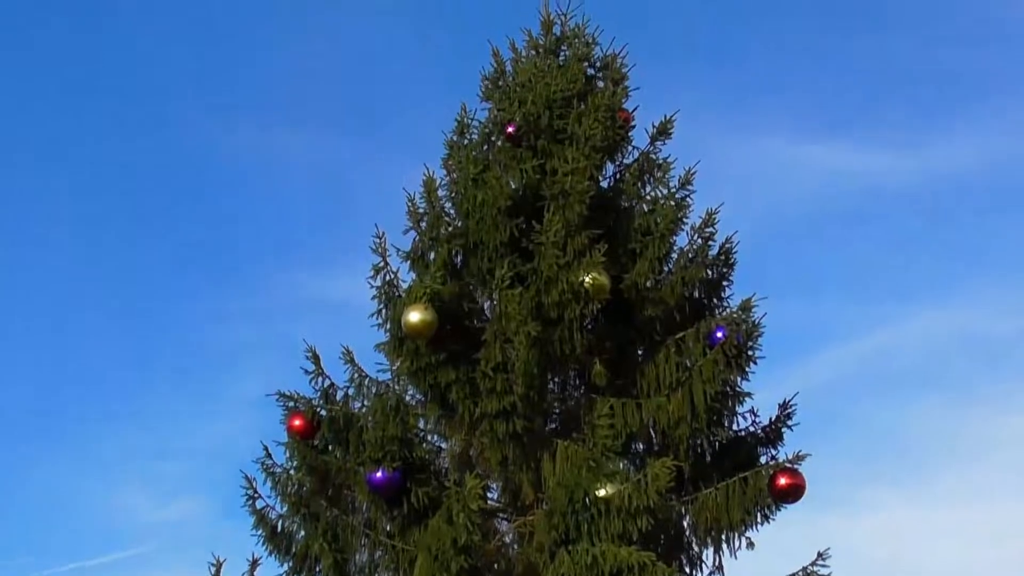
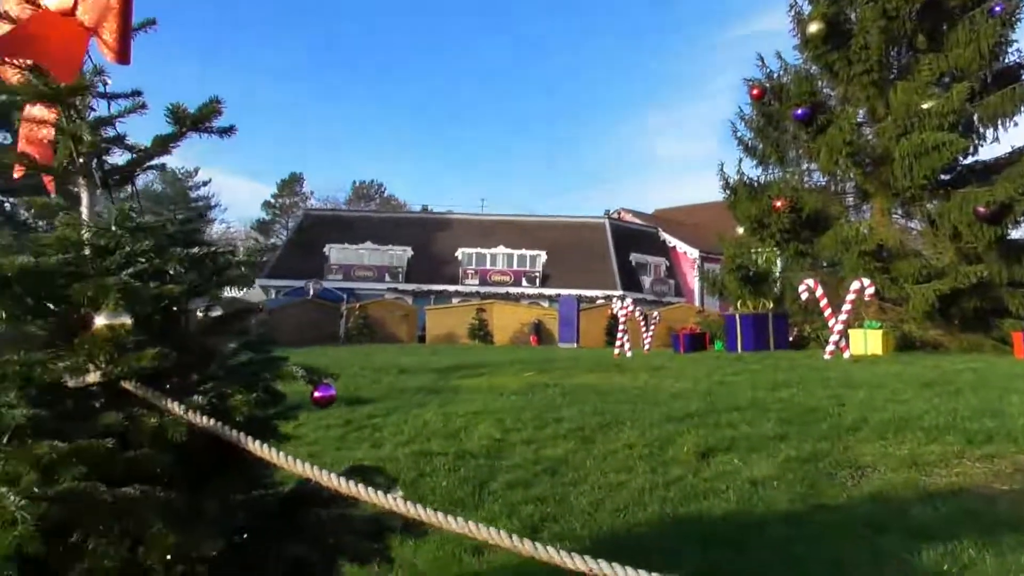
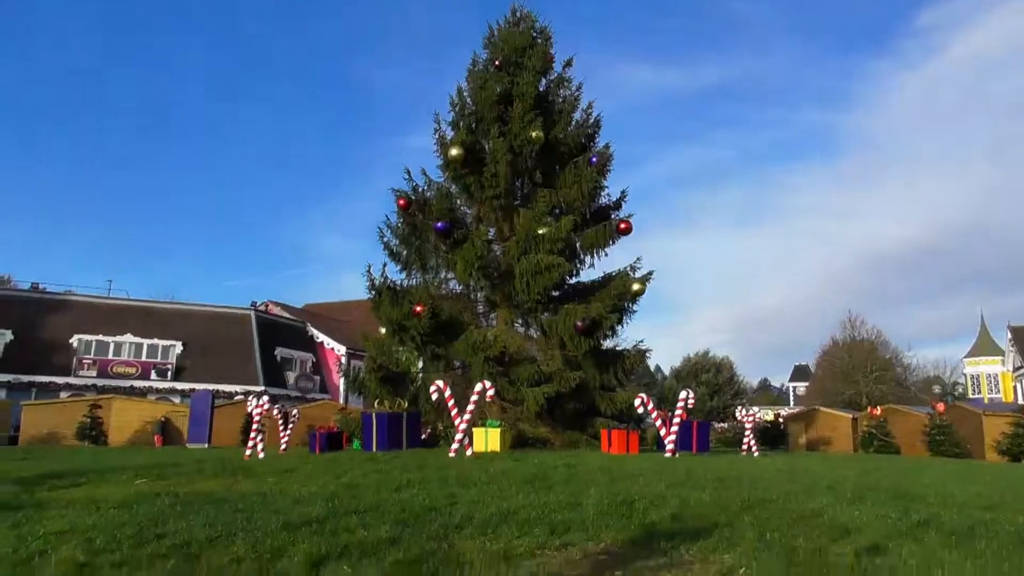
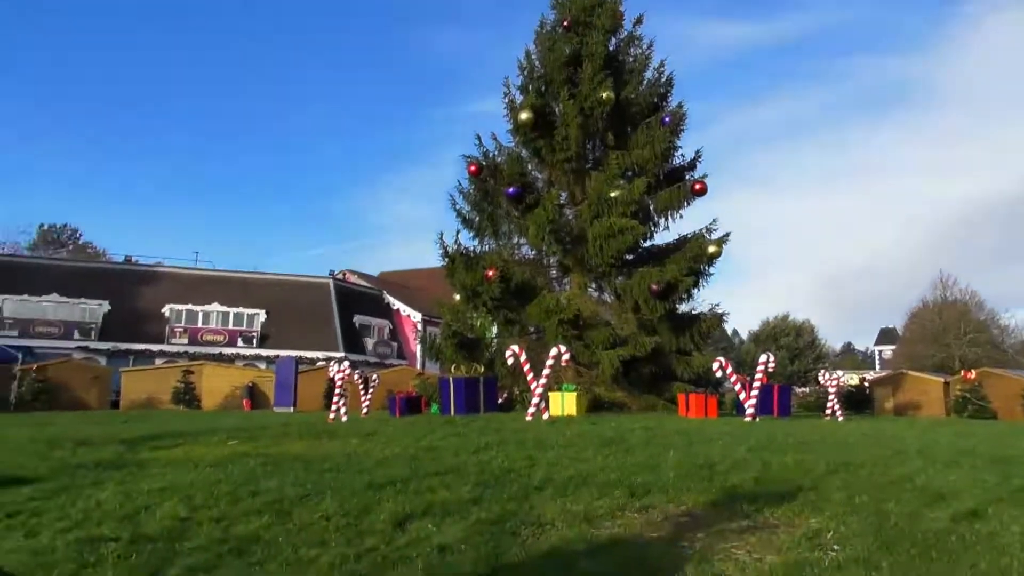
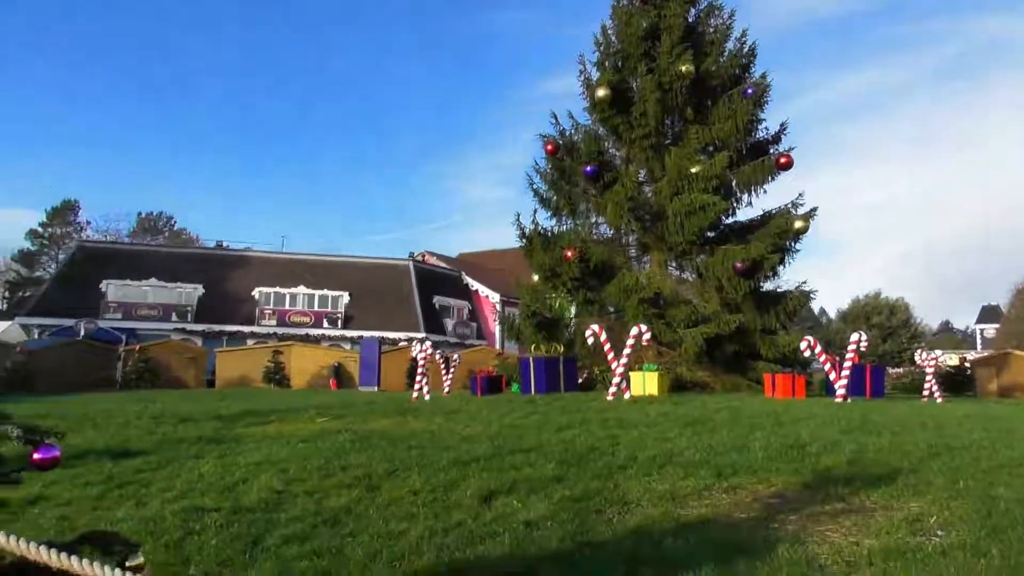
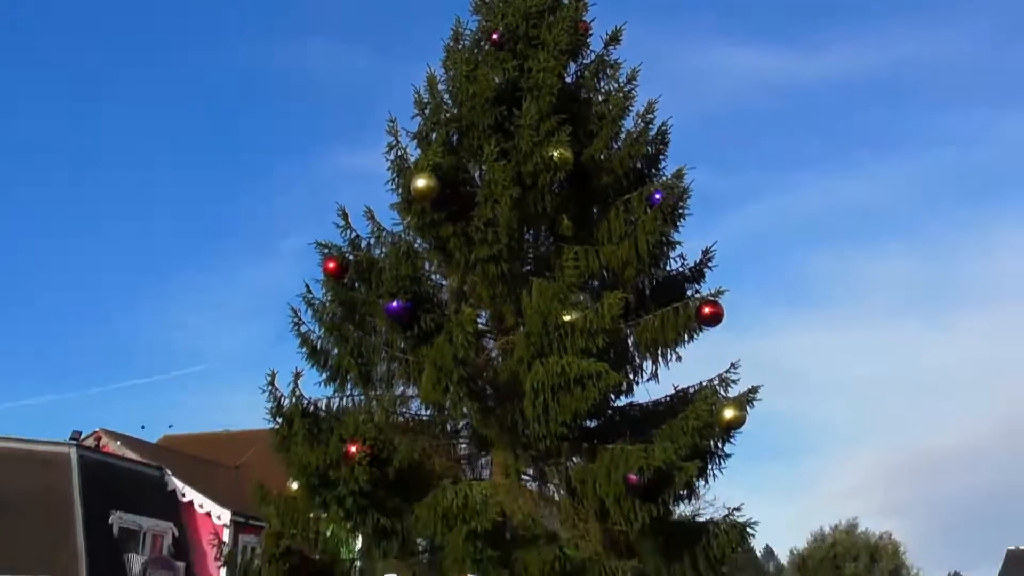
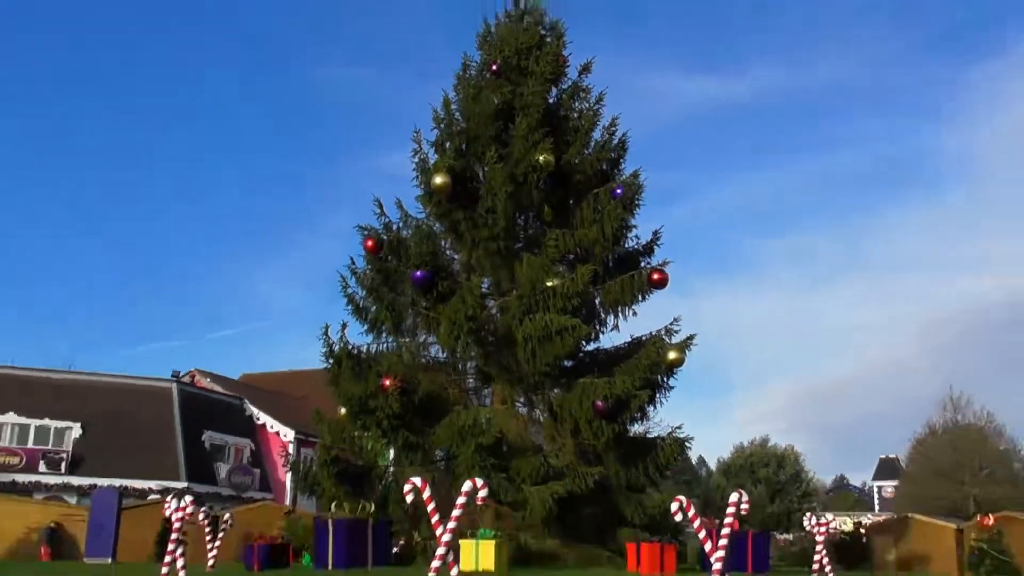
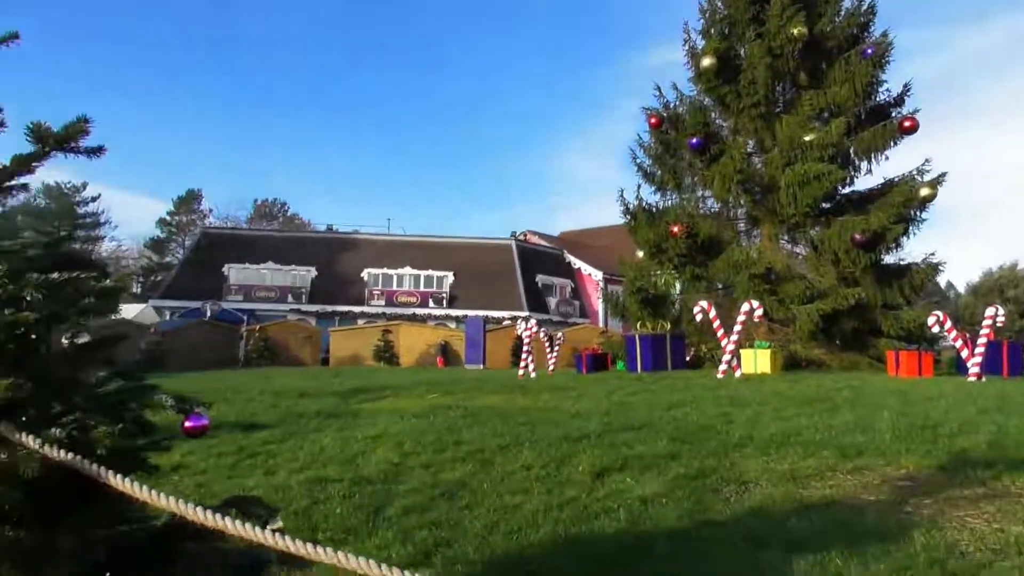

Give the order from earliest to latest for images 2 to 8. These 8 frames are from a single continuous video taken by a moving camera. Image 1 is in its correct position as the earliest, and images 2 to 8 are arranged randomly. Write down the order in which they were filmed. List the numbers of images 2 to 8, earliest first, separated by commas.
6, 7, 3, 4, 5, 8, 2
